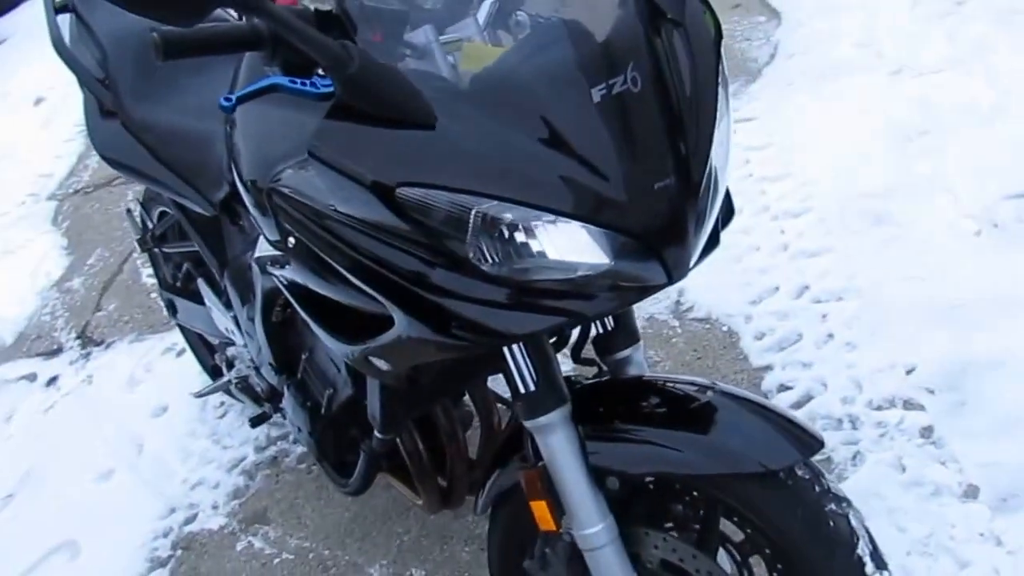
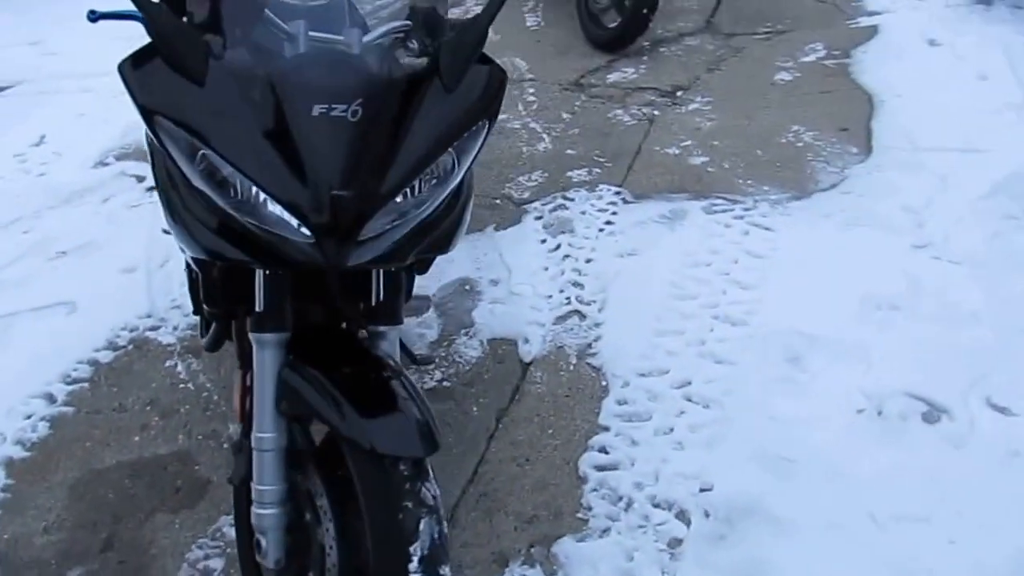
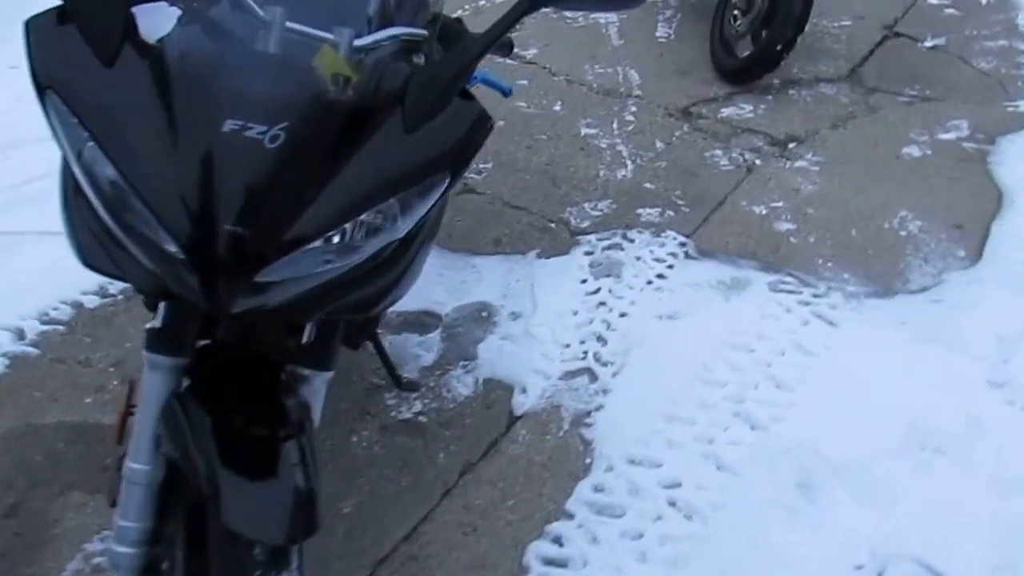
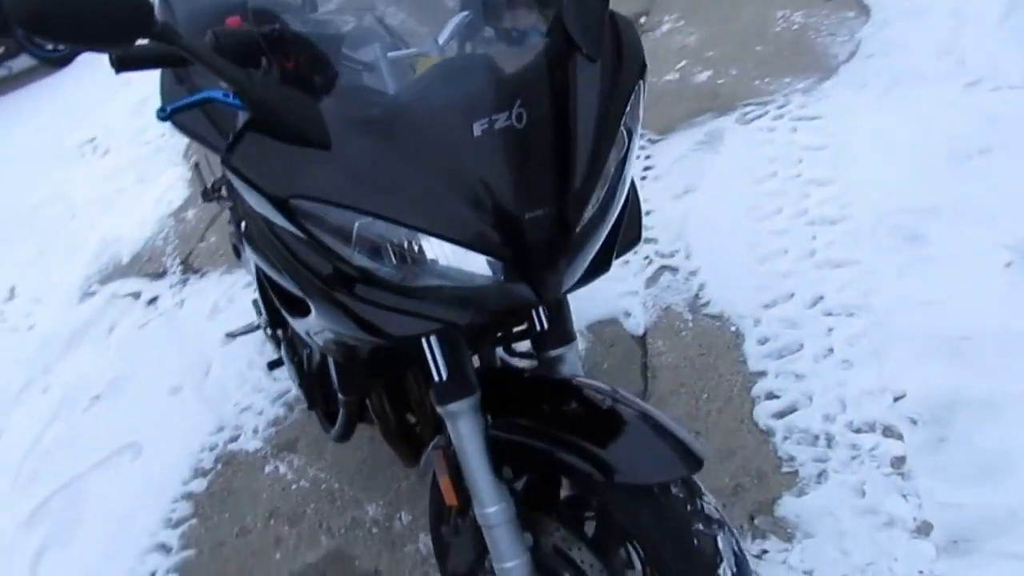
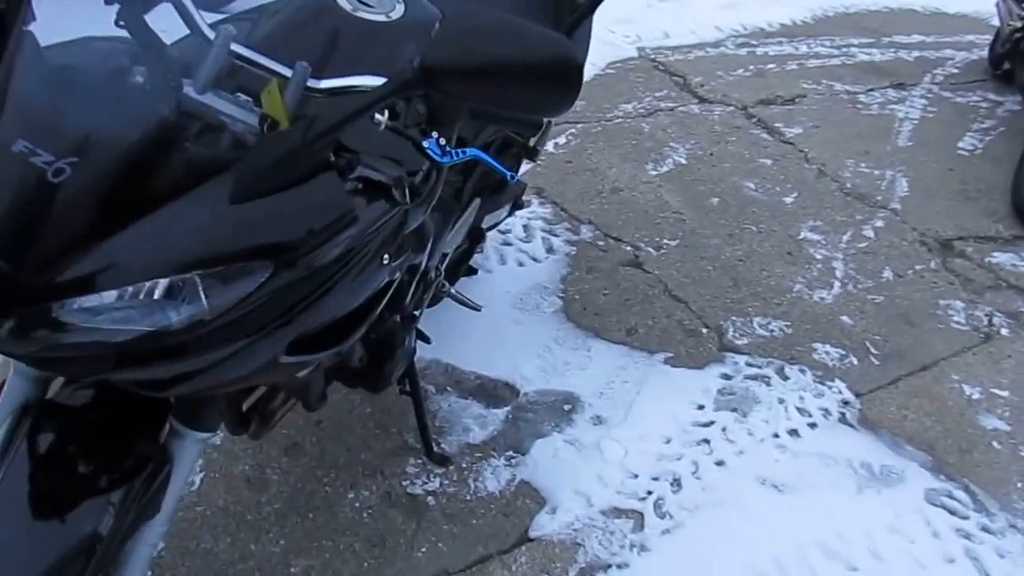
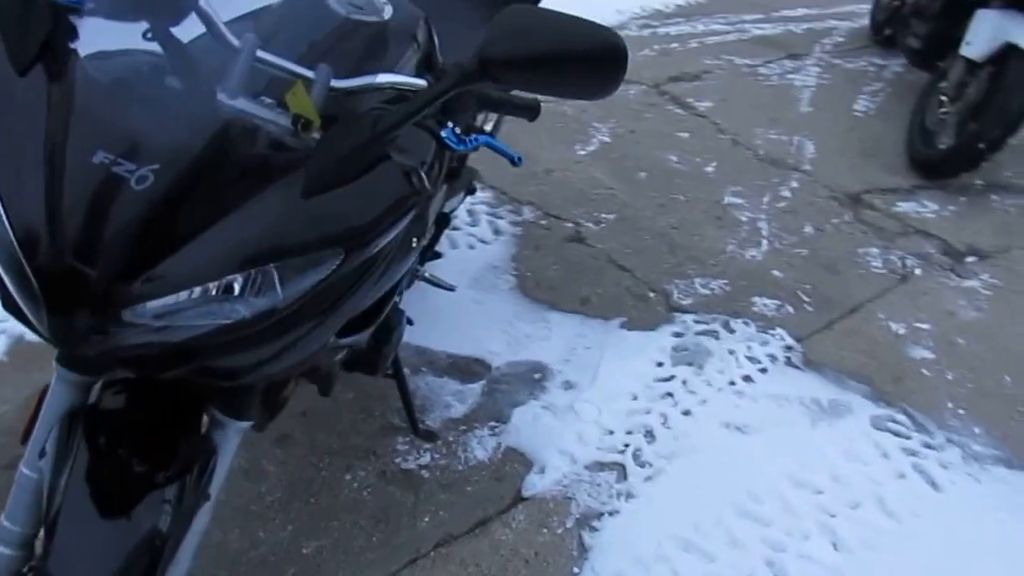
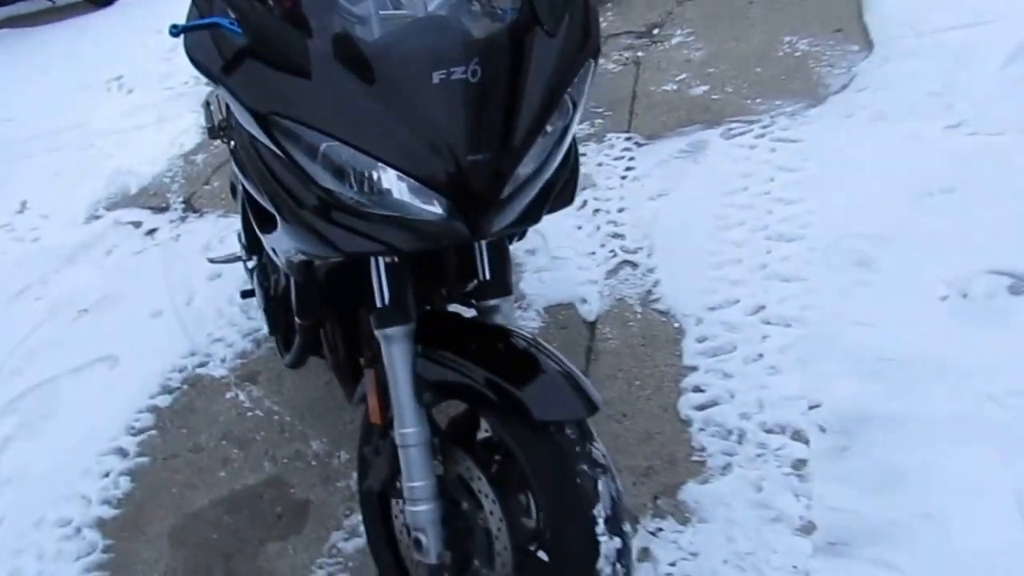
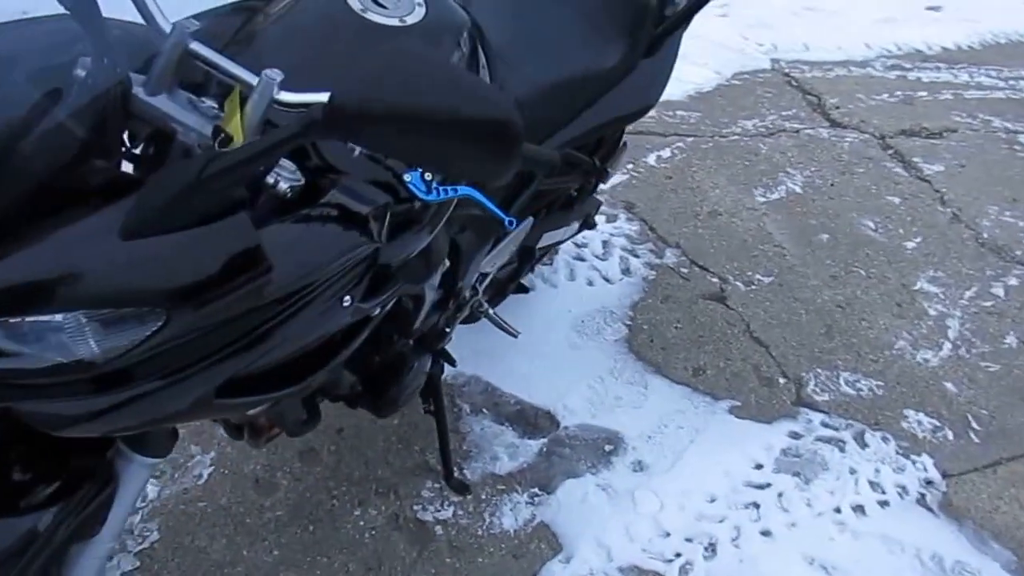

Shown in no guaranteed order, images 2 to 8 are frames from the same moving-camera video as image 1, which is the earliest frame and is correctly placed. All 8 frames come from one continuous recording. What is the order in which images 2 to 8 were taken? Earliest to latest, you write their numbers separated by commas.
4, 7, 2, 3, 6, 5, 8
